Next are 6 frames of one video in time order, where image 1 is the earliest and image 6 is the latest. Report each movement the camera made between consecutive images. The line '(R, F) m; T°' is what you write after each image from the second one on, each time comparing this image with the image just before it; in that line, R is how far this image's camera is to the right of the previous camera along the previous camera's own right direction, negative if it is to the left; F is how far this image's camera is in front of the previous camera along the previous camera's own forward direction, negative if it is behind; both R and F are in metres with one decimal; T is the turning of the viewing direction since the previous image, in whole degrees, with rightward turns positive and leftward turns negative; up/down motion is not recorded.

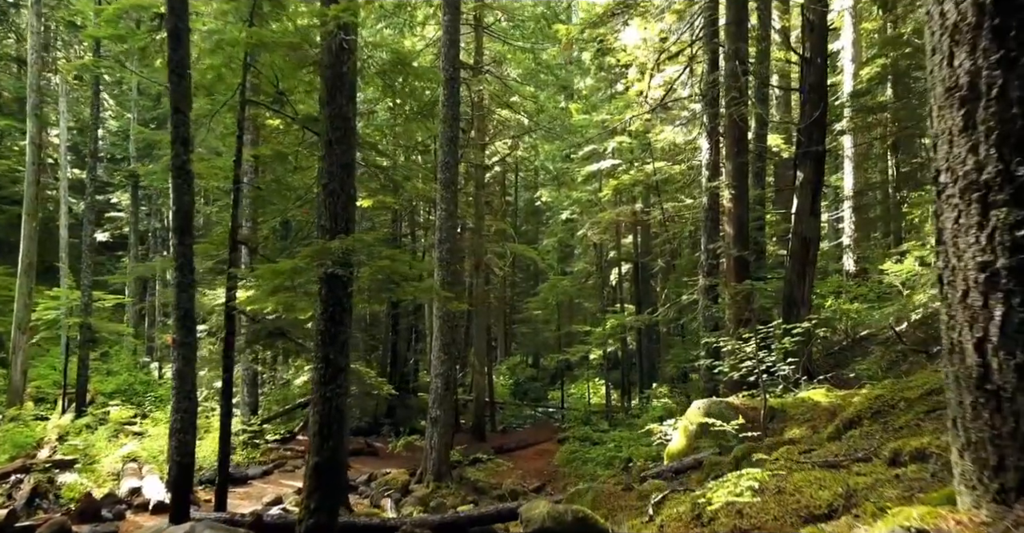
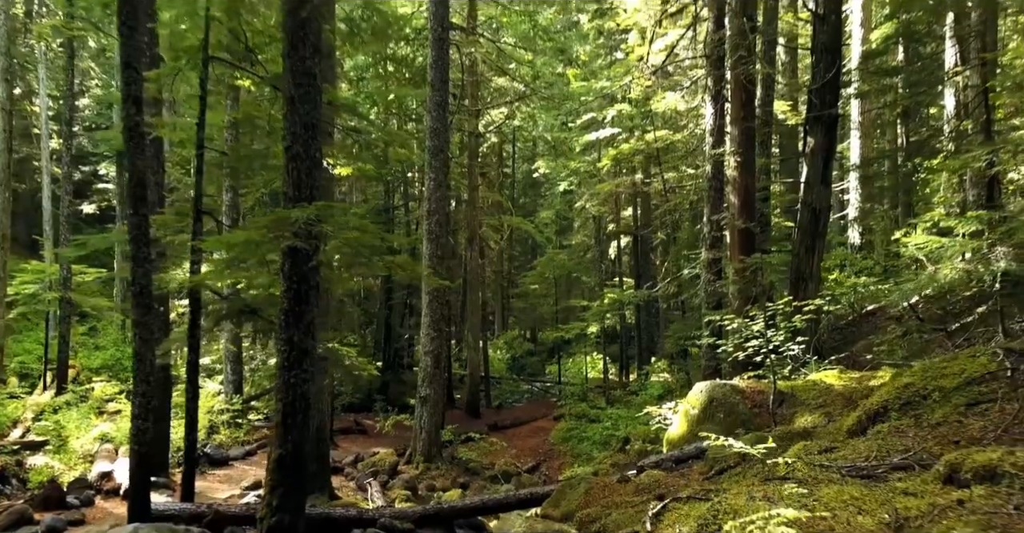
(+0.1, +0.8) m; 0°
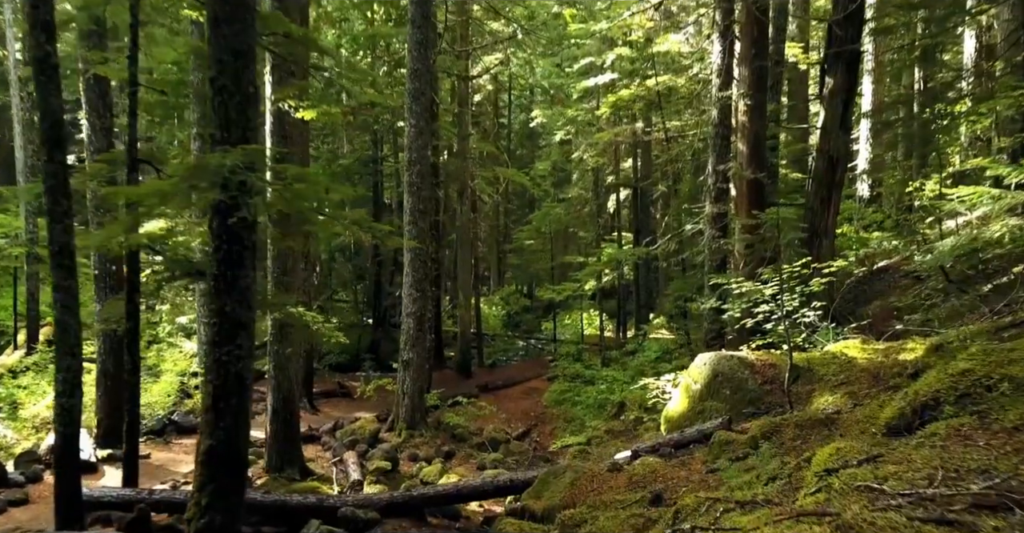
(+0.2, +1.2) m; 0°
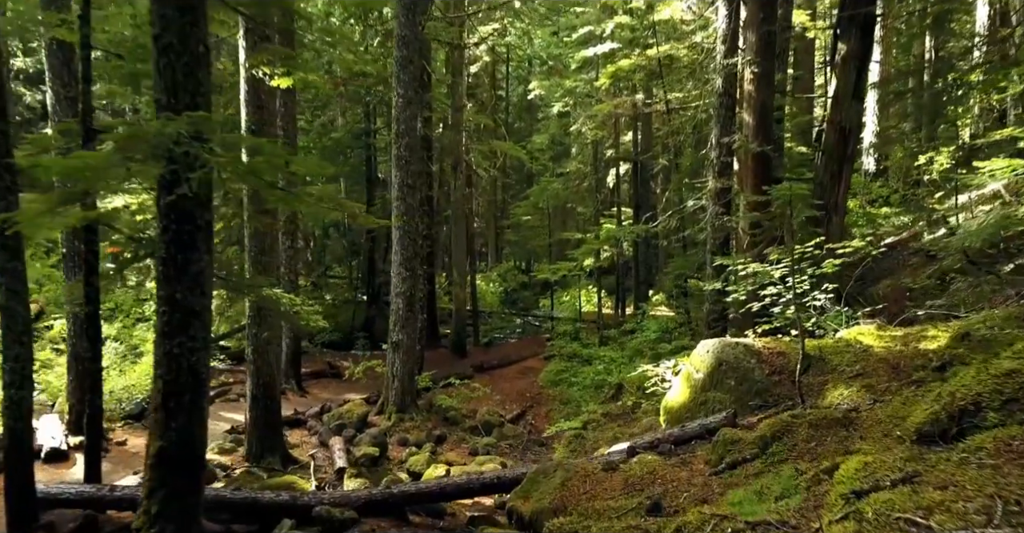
(+0.1, +0.6) m; 0°
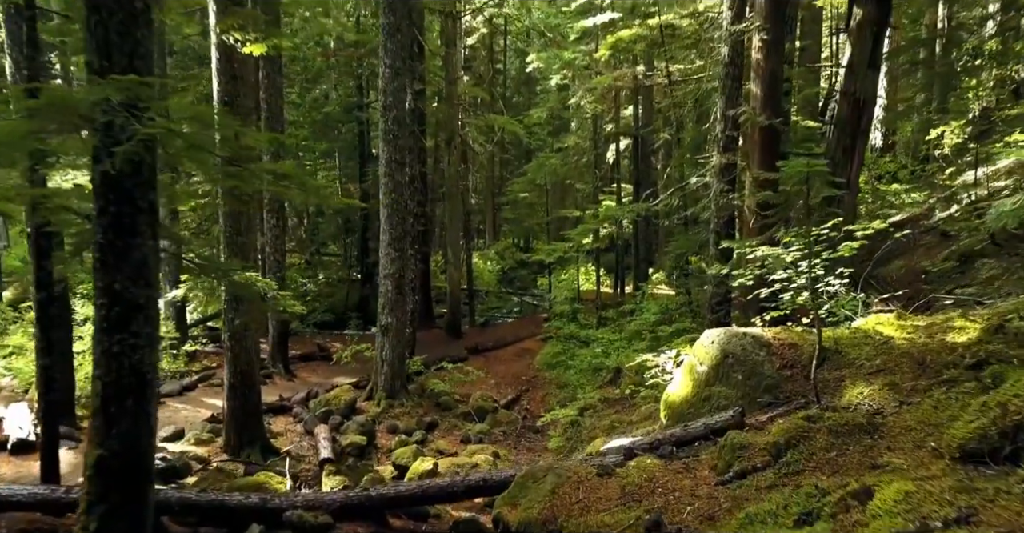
(+0.1, +0.6) m; 0°
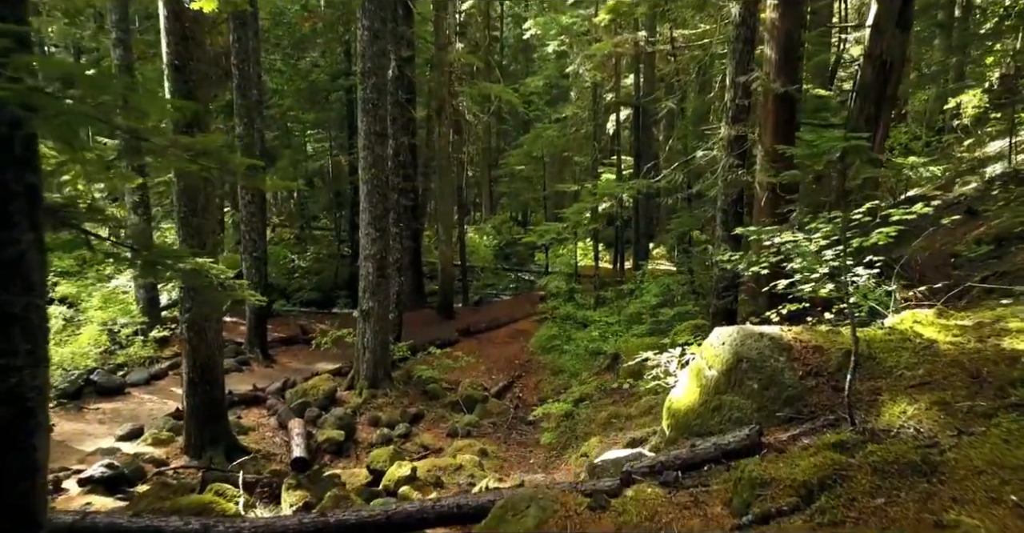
(+0.2, +1.0) m; 0°
